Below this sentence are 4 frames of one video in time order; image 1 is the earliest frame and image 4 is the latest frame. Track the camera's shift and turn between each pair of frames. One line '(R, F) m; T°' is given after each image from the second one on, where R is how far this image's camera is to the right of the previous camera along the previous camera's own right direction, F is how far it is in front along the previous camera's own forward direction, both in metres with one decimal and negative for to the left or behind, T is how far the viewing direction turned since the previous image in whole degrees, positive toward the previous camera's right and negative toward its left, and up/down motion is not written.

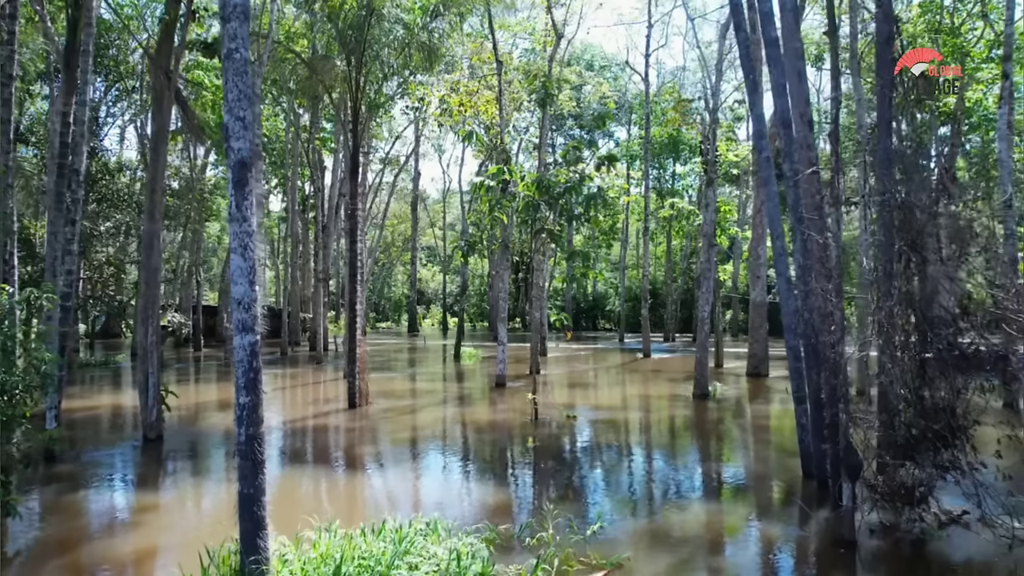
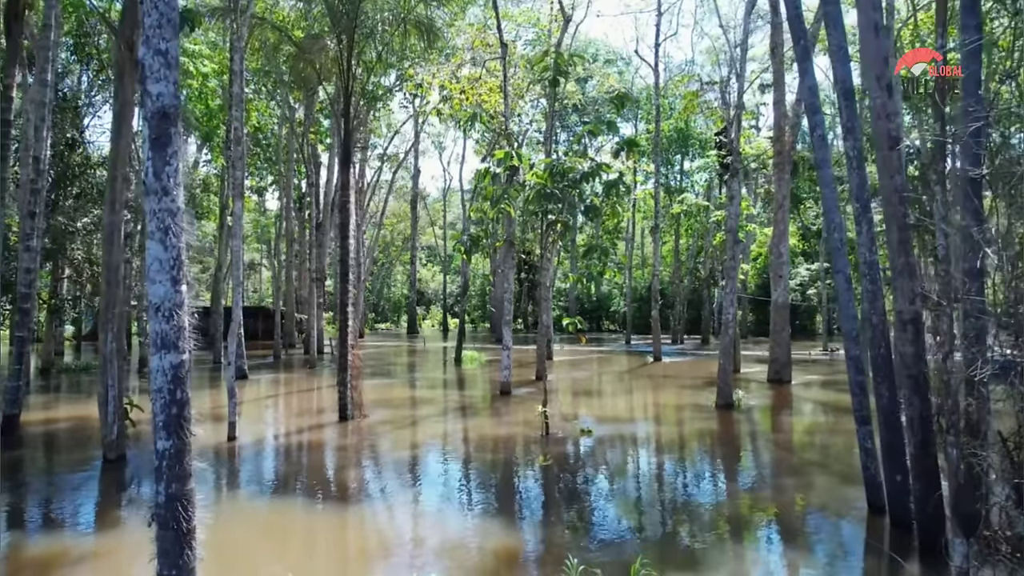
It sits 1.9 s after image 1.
(-0.1, +1.0) m; 0°
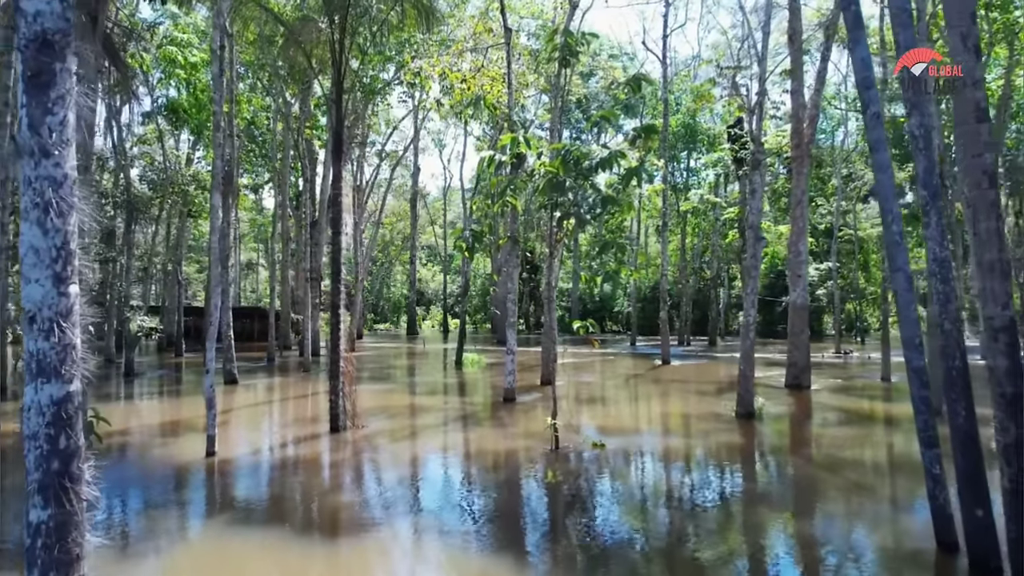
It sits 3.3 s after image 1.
(-0.1, +0.8) m; 0°
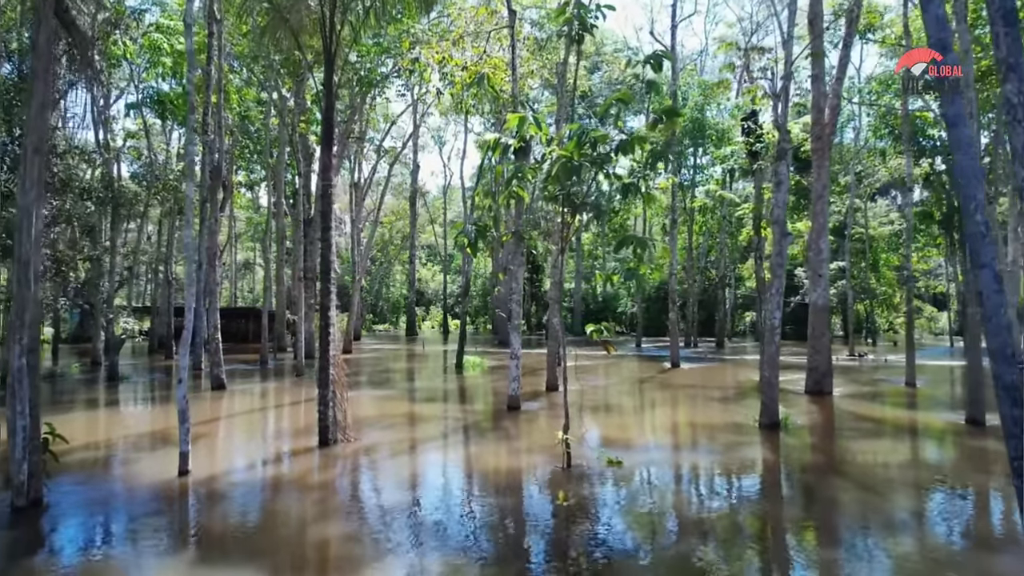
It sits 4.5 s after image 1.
(-0.1, +0.8) m; 0°
